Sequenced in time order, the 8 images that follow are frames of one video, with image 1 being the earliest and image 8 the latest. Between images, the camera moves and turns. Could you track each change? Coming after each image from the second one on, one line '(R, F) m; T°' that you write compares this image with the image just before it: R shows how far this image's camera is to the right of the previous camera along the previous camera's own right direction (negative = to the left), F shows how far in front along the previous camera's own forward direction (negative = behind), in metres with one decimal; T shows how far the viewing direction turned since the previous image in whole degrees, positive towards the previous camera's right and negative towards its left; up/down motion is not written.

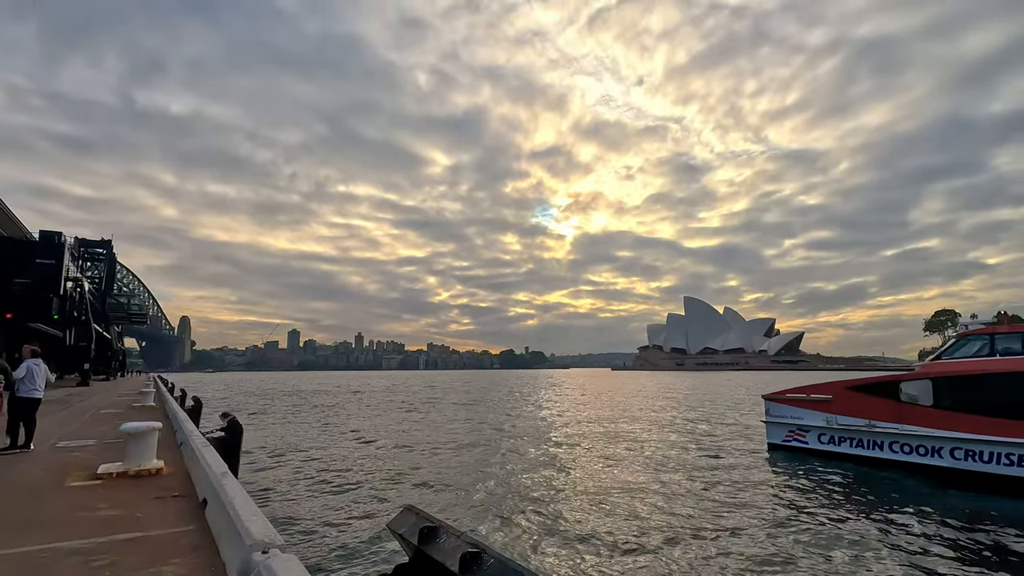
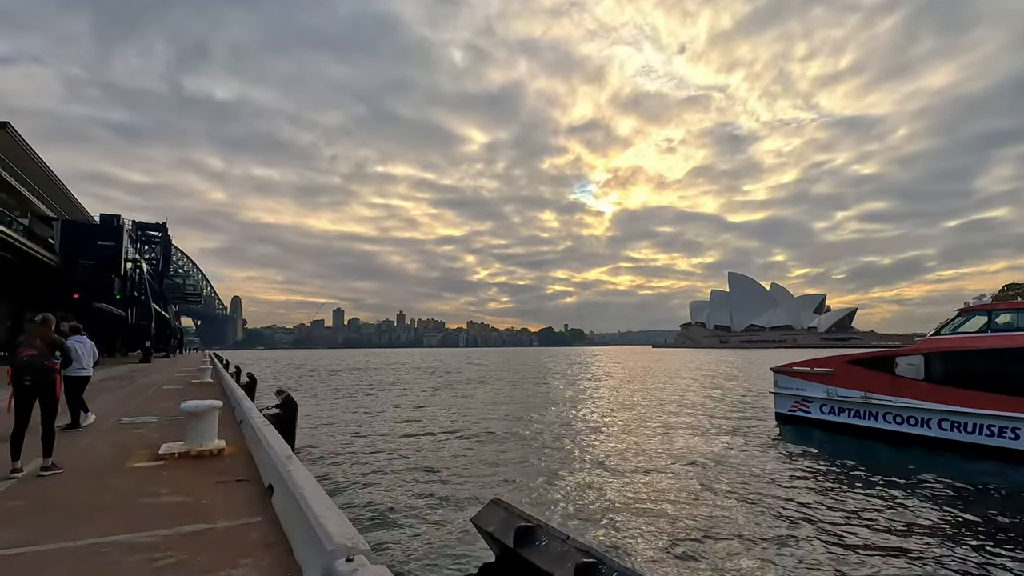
(-0.3, +0.4) m; -4°
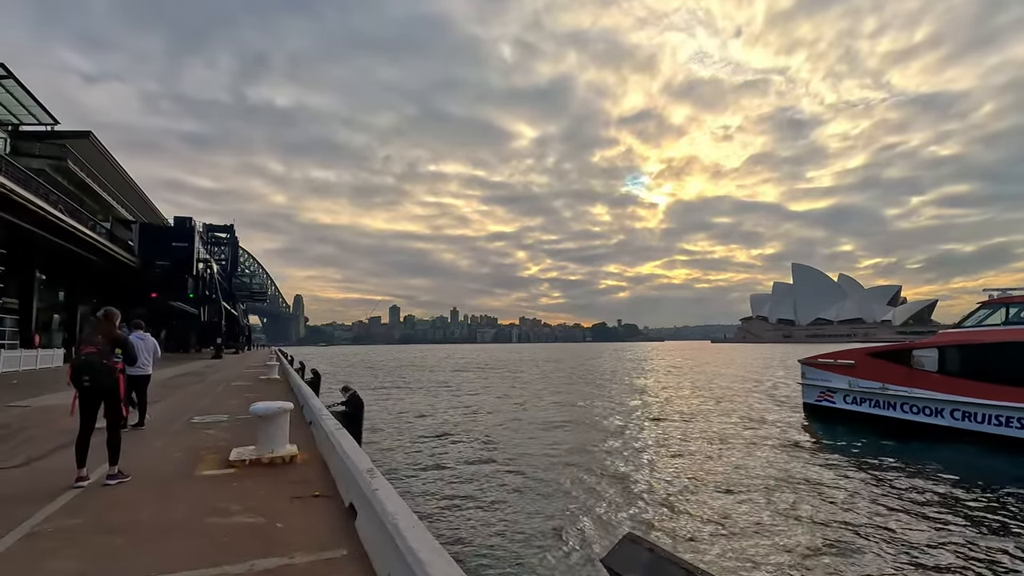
(-0.3, +0.5) m; -6°
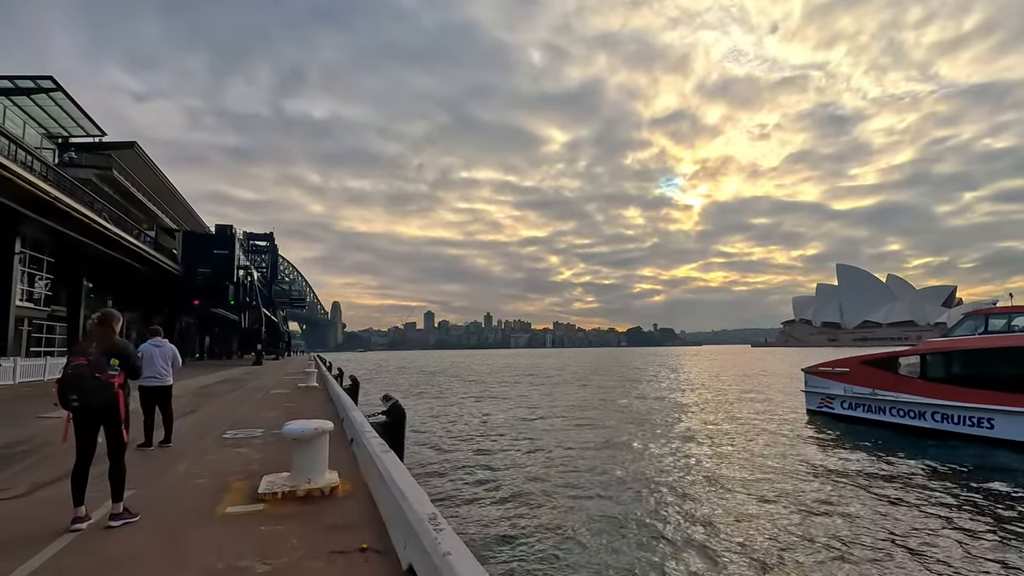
(-0.3, +0.6) m; -4°
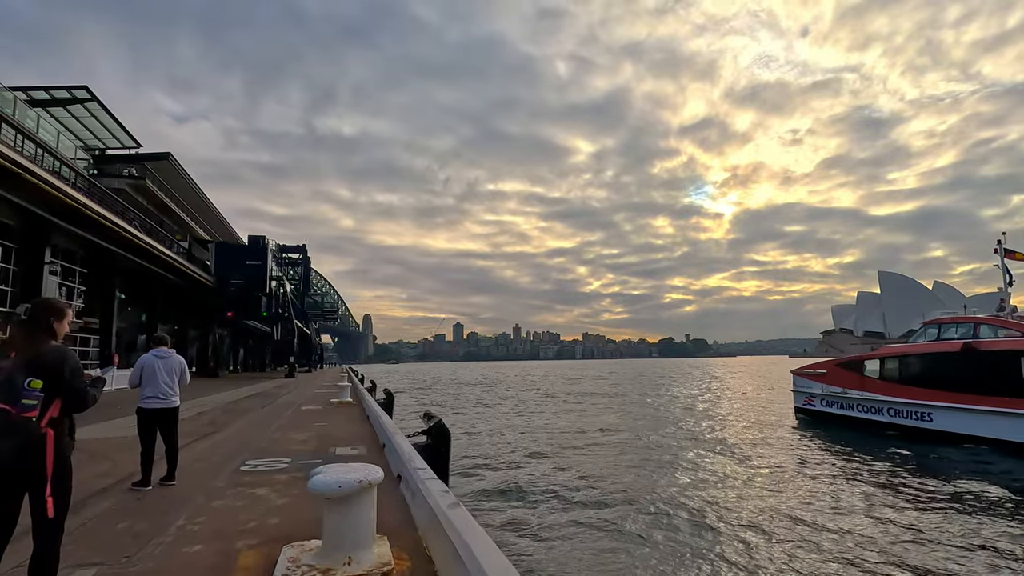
(-0.4, +0.9) m; -3°
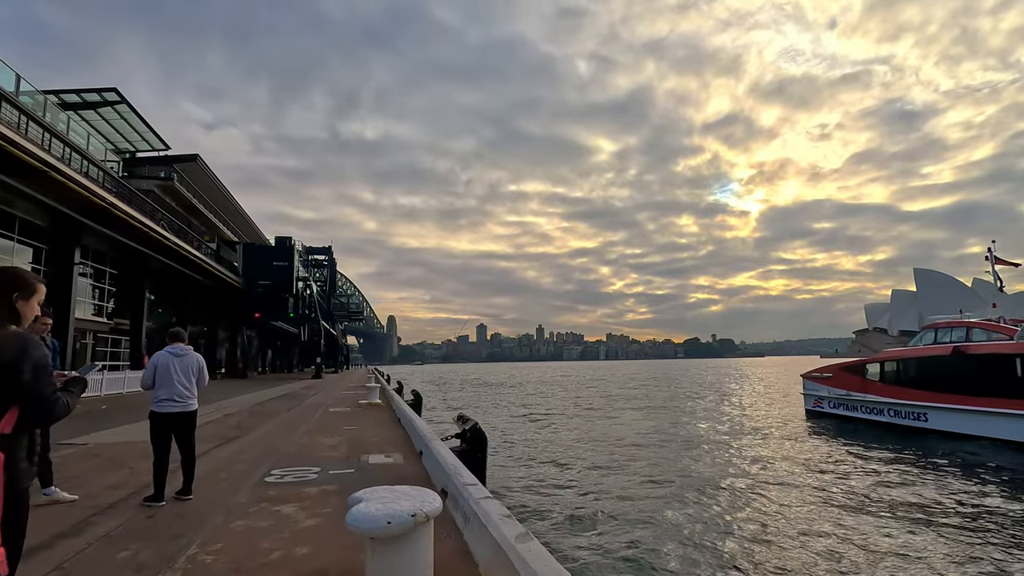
(-0.2, +0.5) m; -2°
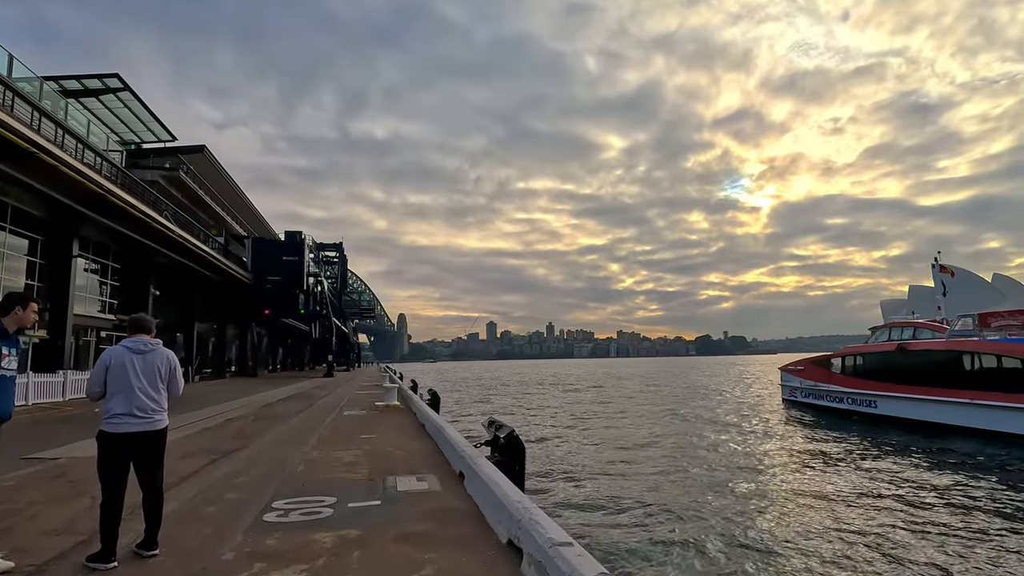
(-0.3, +0.9) m; -1°
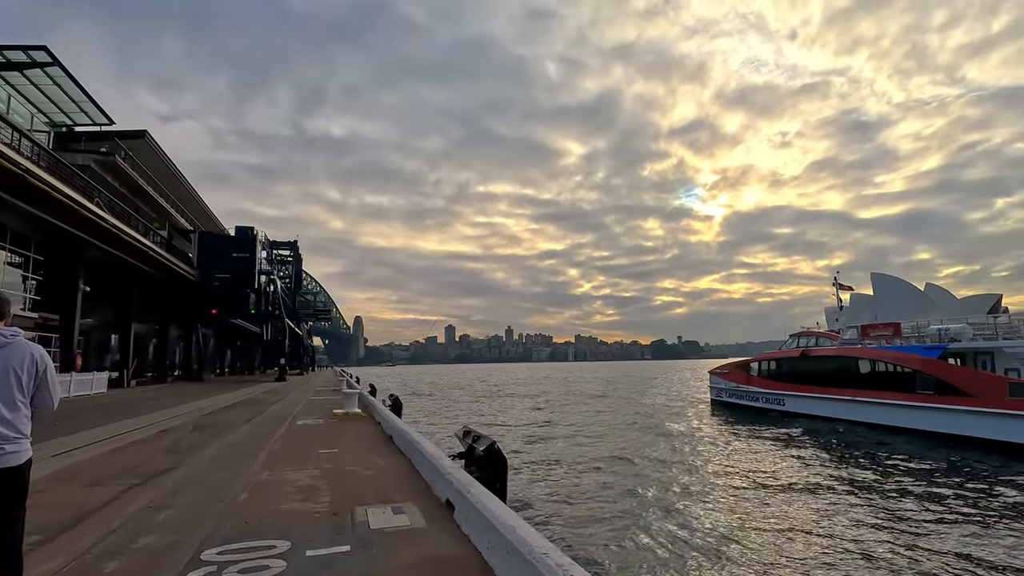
(-0.2, +0.6) m; +4°
